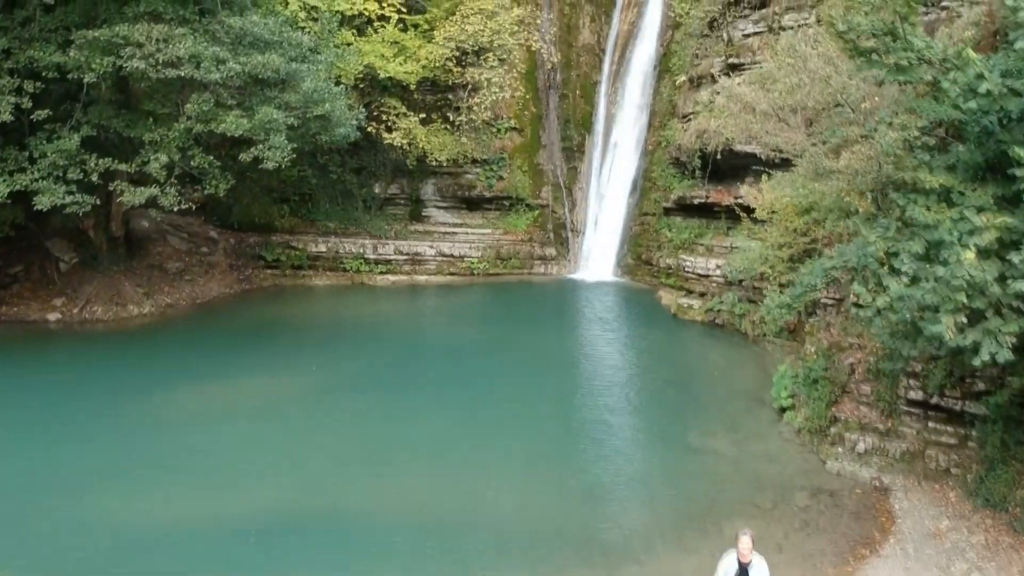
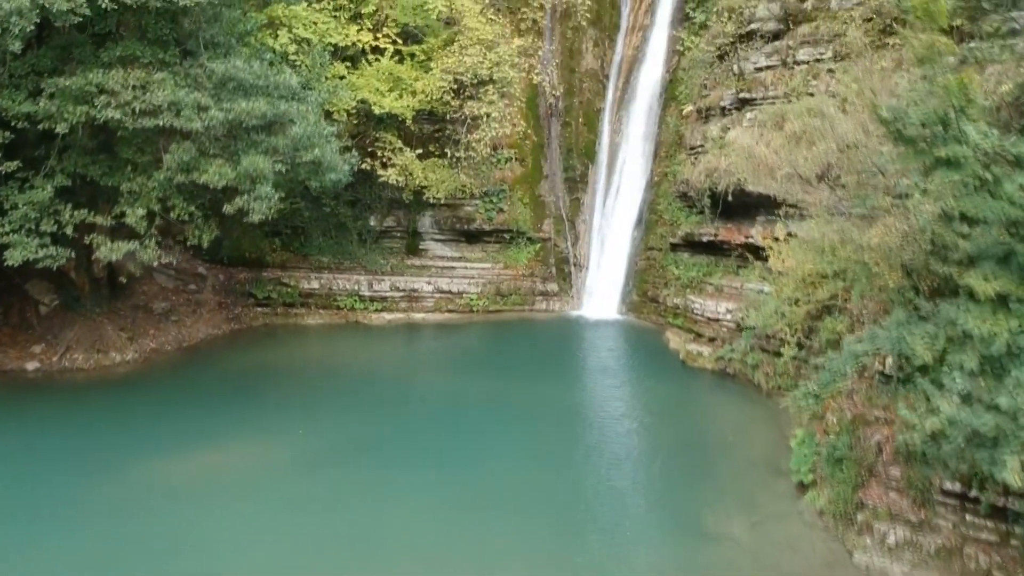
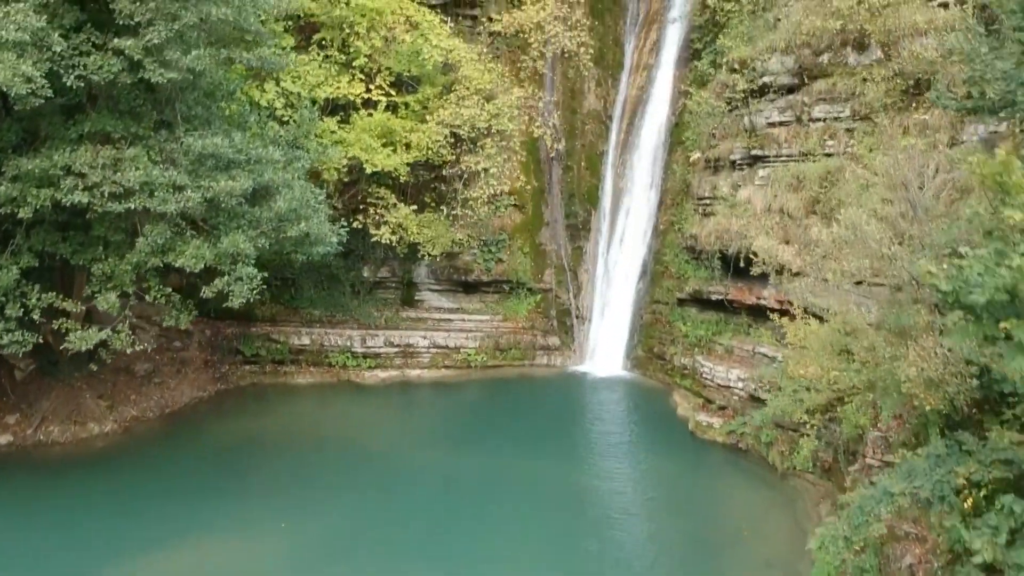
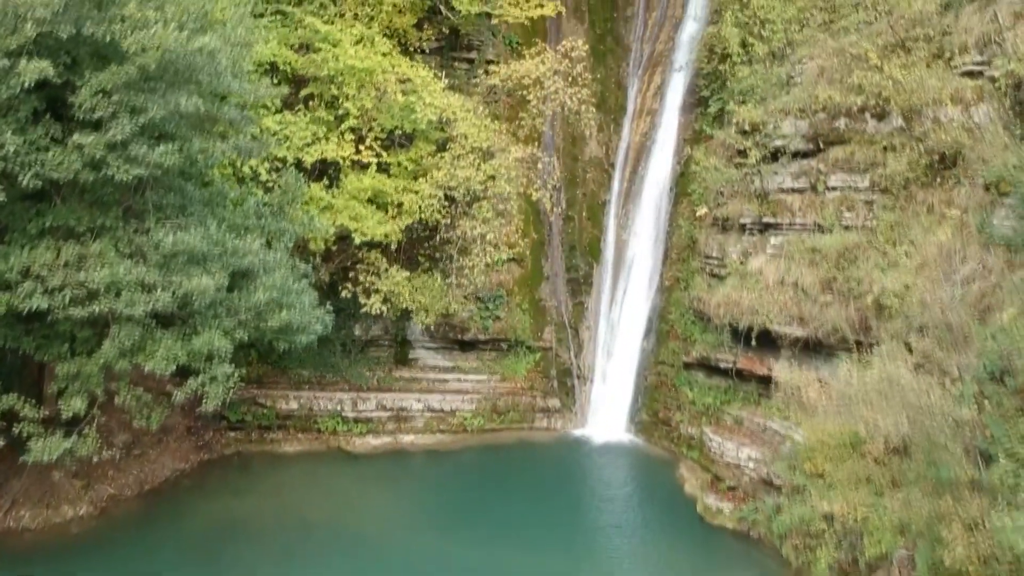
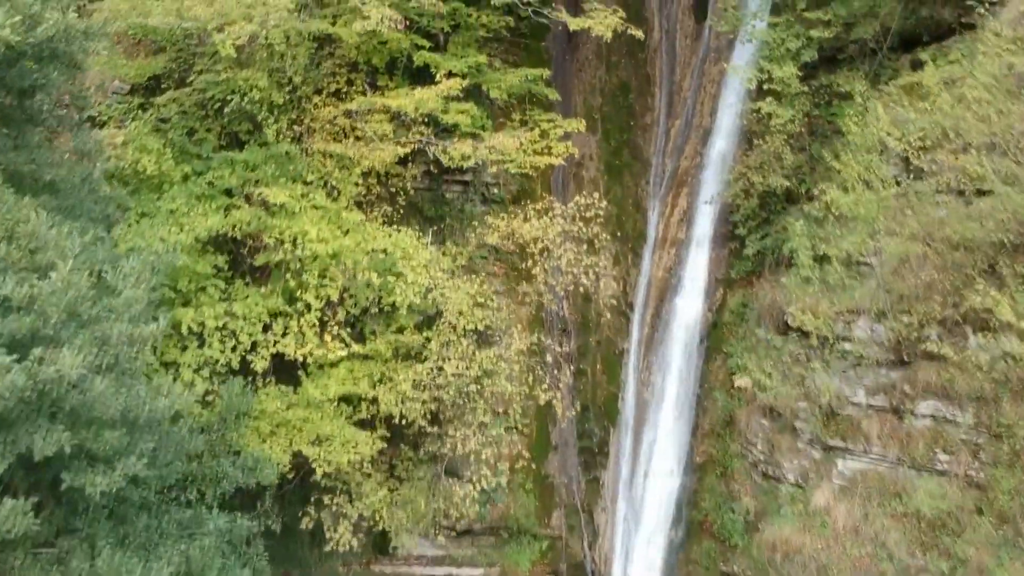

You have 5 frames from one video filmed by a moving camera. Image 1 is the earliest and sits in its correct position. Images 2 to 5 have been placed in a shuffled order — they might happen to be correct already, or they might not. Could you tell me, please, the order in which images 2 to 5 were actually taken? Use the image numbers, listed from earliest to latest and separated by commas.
2, 3, 4, 5
